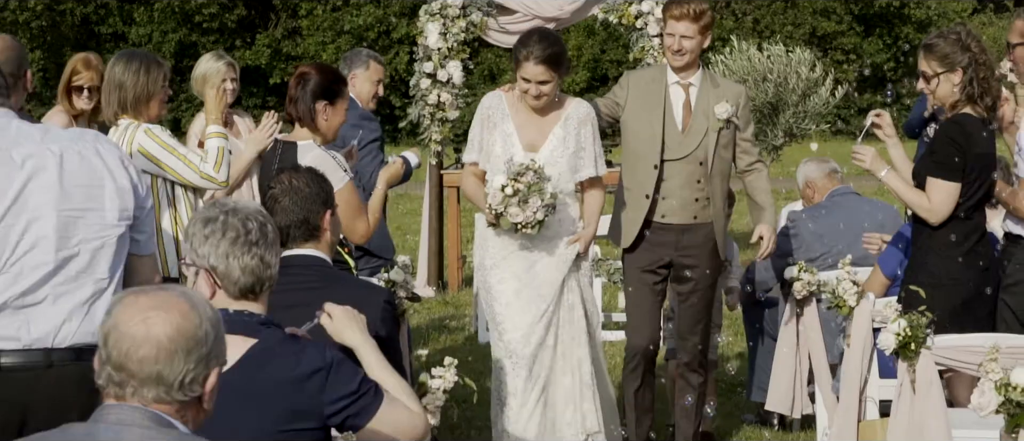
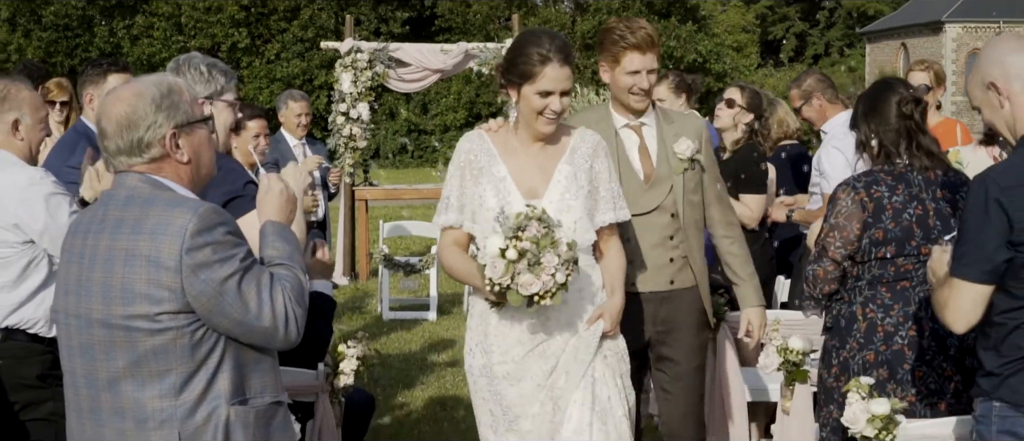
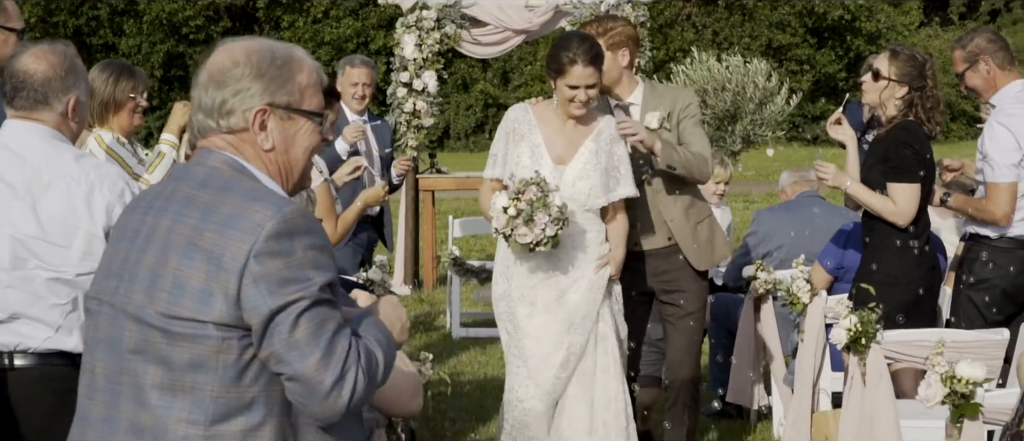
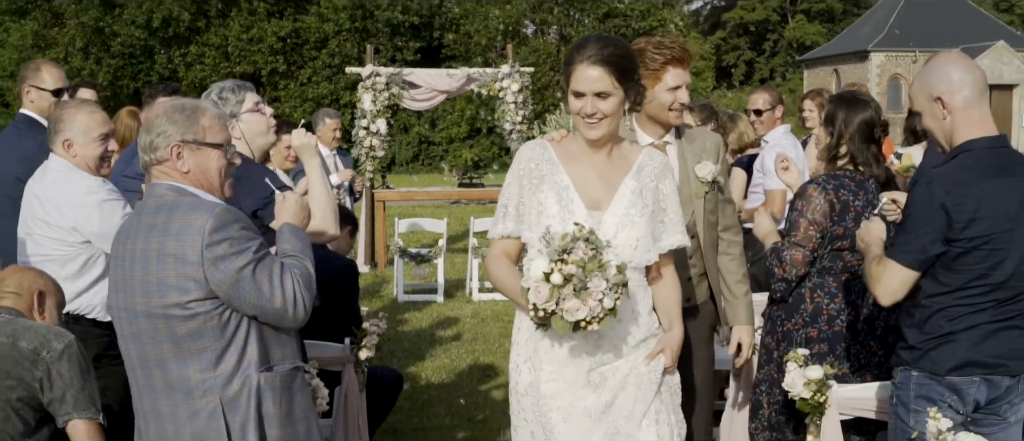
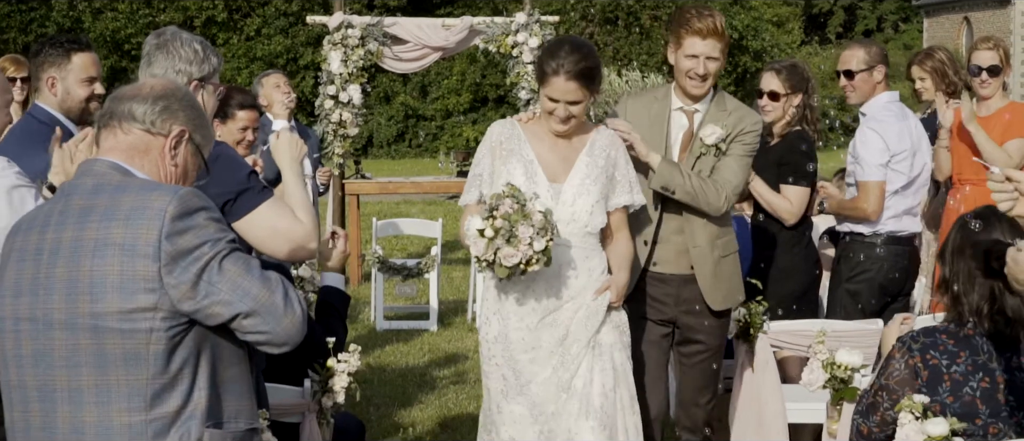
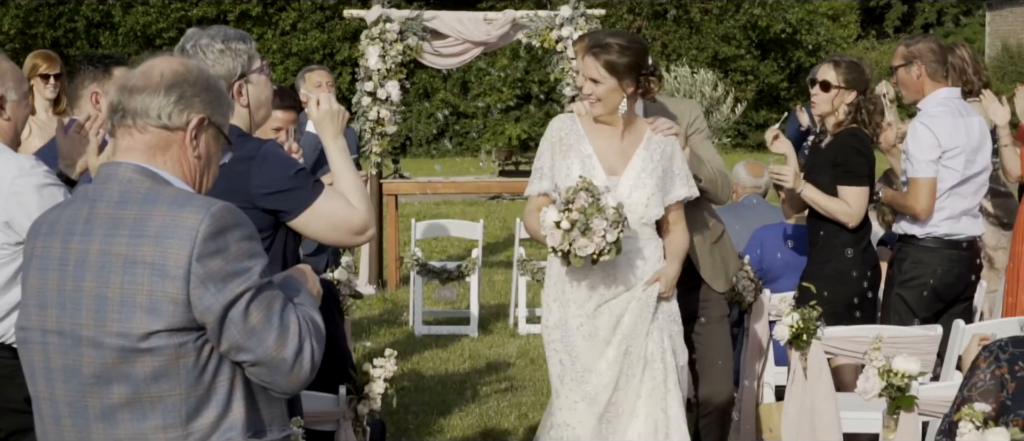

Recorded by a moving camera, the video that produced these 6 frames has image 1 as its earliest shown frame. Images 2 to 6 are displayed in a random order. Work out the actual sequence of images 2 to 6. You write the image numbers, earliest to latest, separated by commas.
3, 6, 5, 2, 4
